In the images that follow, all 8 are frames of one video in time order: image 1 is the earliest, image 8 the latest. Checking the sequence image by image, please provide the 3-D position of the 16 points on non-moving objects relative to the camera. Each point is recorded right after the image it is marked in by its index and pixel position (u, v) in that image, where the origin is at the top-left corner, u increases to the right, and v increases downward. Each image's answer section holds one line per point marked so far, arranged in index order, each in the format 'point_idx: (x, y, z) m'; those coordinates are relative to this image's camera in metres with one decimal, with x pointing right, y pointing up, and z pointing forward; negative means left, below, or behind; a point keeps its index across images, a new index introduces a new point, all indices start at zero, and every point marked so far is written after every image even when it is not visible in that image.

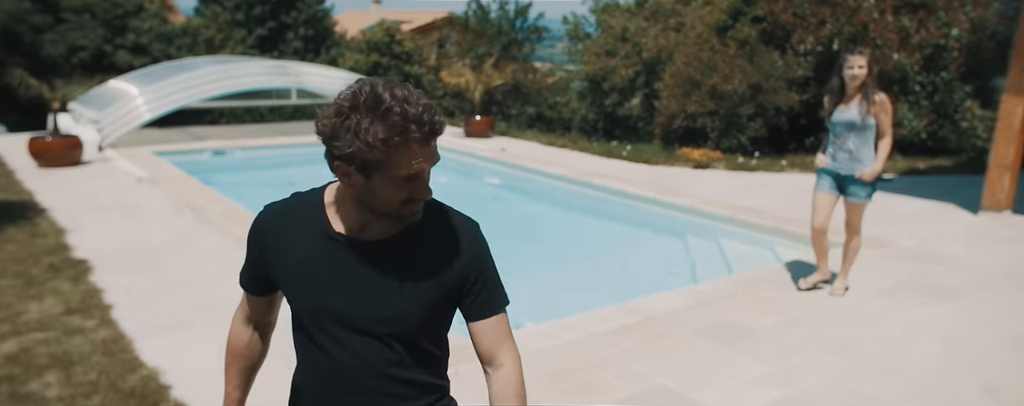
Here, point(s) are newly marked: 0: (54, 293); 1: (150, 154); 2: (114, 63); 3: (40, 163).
0: (-3.7, -0.7, +5.3) m
1: (-6.4, +0.9, +11.5) m
2: (-10.3, +3.7, +17.0) m
3: (-7.2, +0.6, +10.0) m
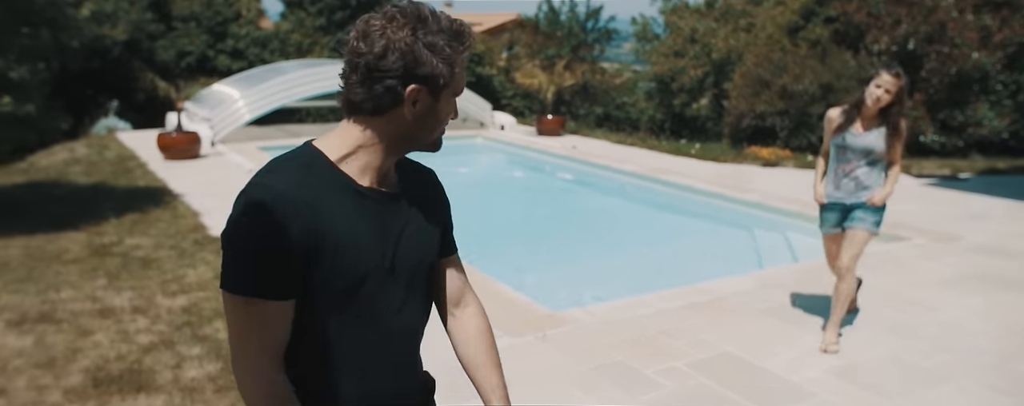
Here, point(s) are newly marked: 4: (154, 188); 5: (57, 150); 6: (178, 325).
0: (-3.0, -0.6, +6.2) m
1: (-5.0, +1.1, +12.7) m
2: (-8.4, +3.9, +18.5) m
3: (-6.0, +0.8, +11.2) m
4: (-4.9, +0.2, +9.1) m
5: (-8.0, +0.9, +11.3) m
6: (-2.4, -0.9, +4.8) m
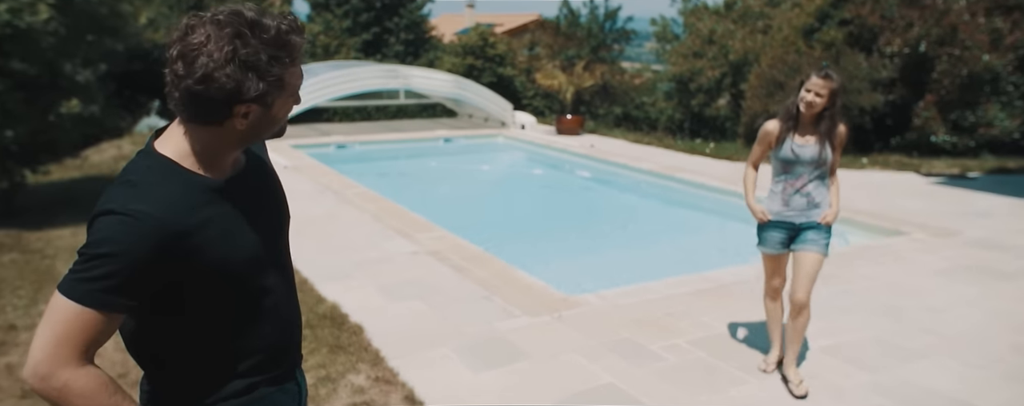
0: (-2.8, -0.5, +6.9) m
1: (-4.6, +1.2, +13.4) m
2: (-7.8, +4.0, +19.3) m
3: (-5.6, +0.9, +11.9) m
4: (-4.6, +0.3, +9.8) m
5: (-7.6, +1.0, +12.1) m
6: (-2.3, -0.8, +5.4) m
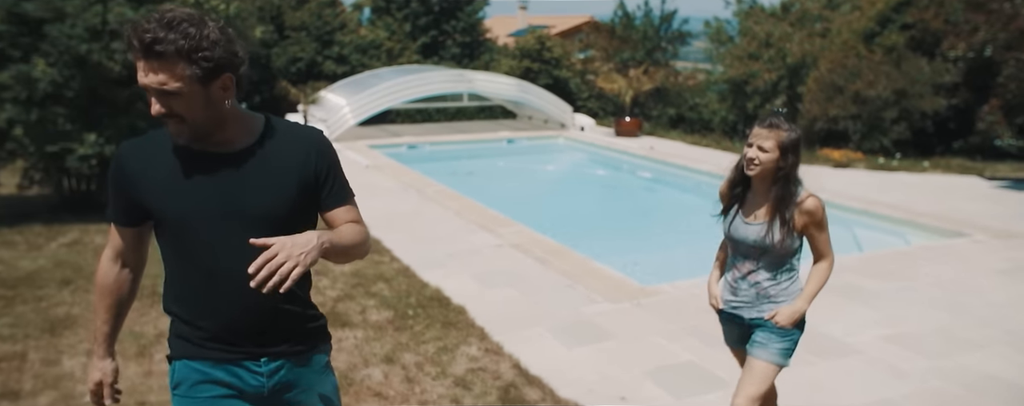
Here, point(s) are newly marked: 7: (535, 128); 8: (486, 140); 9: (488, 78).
0: (-1.9, -0.4, +7.7) m
1: (-3.2, +1.2, +14.3) m
2: (-6.0, +4.2, +20.4) m
3: (-4.3, +1.0, +12.9) m
4: (-3.5, +0.4, +10.7) m
5: (-6.3, +1.2, +13.2) m
6: (-1.5, -0.8, +6.1) m
7: (+0.7, +2.2, +18.7) m
8: (-0.6, +1.6, +16.5) m
9: (-0.6, +3.3, +17.0) m
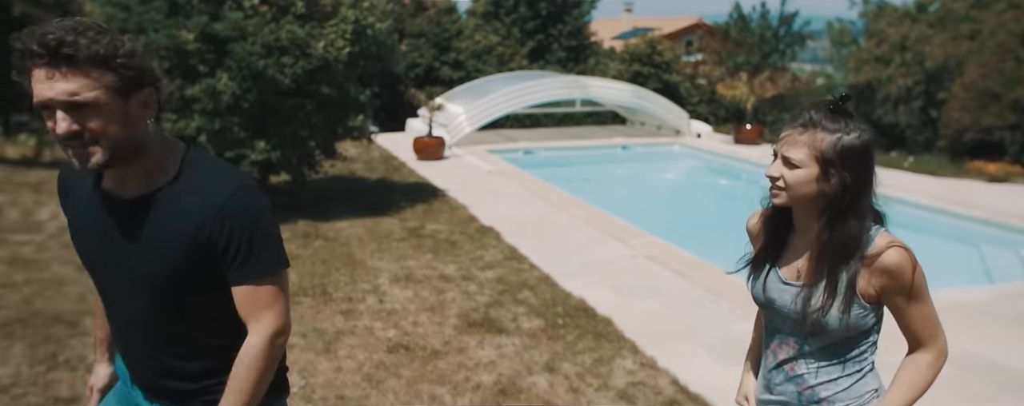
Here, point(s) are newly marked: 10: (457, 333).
0: (-0.3, -0.5, +7.9) m
1: (-0.6, +1.2, +14.6) m
2: (-2.4, +4.1, +21.1) m
3: (-1.9, +1.0, +13.5) m
4: (-1.5, +0.3, +11.1) m
5: (-3.8, +1.2, +14.0) m
6: (-0.1, -0.9, +6.3) m
7: (+3.9, +2.0, +18.4) m
8: (+2.3, +1.4, +16.4) m
9: (+2.4, +3.1, +16.9) m
10: (-0.4, -1.0, +5.2) m
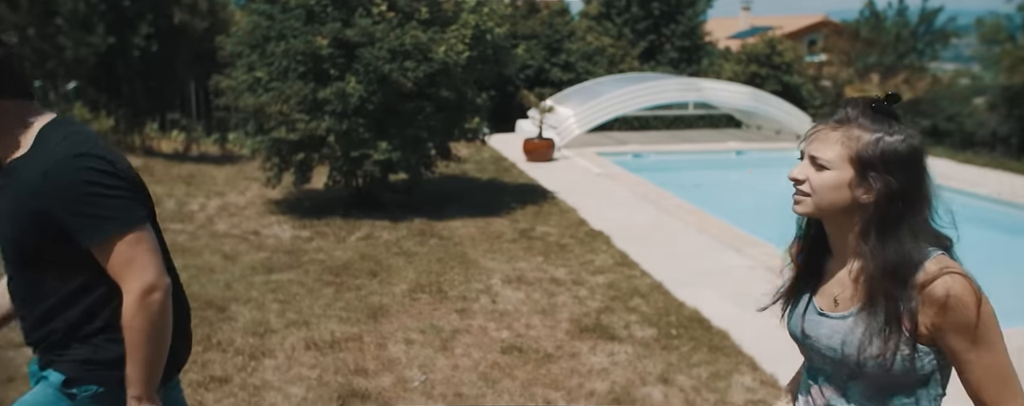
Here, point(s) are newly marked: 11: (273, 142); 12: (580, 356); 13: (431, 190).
0: (+1.1, -0.6, +7.8) m
1: (+1.8, +1.1, +14.6) m
2: (+1.2, +4.1, +21.2) m
3: (+0.4, +0.9, +13.6) m
4: (+0.4, +0.3, +11.2) m
5: (-1.4, +1.2, +14.4) m
6: (+1.0, -0.9, +6.3) m
7: (+6.9, +1.8, +17.6) m
8: (+5.0, +1.3, +15.9) m
9: (+5.2, +3.0, +16.3) m
10: (+0.5, -1.1, +5.2) m
11: (-2.8, +0.7, +7.7) m
12: (+0.5, -1.1, +4.8) m
13: (-1.3, +0.2, +10.3) m
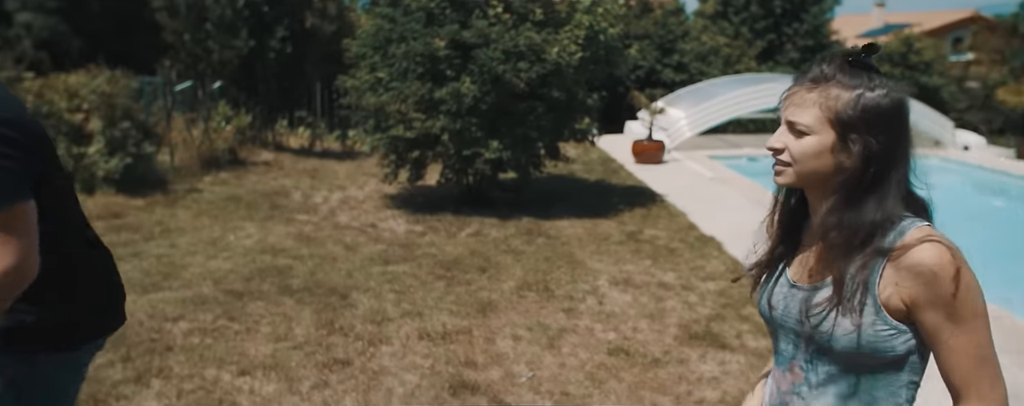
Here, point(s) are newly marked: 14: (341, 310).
0: (+2.3, -0.6, +7.6) m
1: (+4.2, +1.0, +14.1) m
2: (+4.7, +4.0, +20.7) m
3: (+2.6, +0.9, +13.4) m
4: (+2.3, +0.2, +11.0) m
5: (+1.0, +1.2, +14.5) m
6: (+2.0, -0.9, +6.0) m
7: (+9.7, +1.5, +16.3) m
8: (+7.5, +1.1, +14.9) m
9: (+7.9, +2.7, +15.3) m
10: (+1.3, -1.1, +5.1) m
11: (-1.5, +0.8, +8.1) m
12: (+1.3, -1.2, +4.7) m
13: (+0.4, +0.2, +10.4) m
14: (-1.4, -0.9, +5.3) m
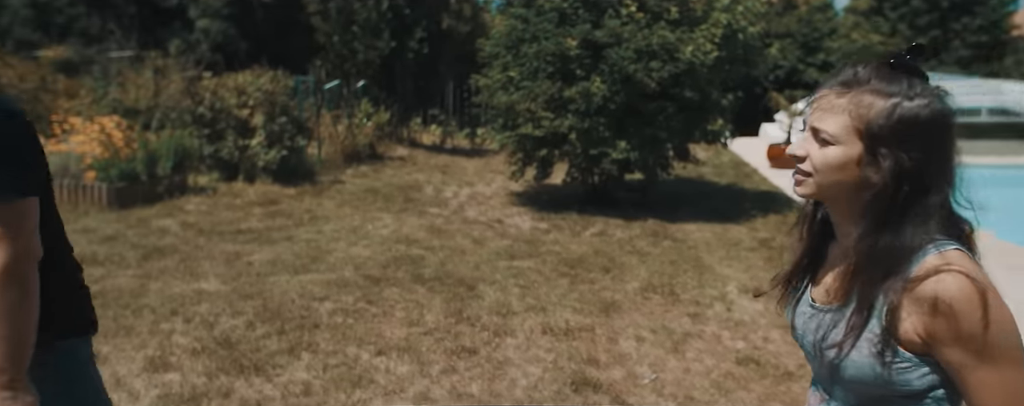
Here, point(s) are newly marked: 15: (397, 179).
0: (+3.7, -0.7, +7.1) m
1: (+6.8, +0.8, +13.1) m
2: (+8.7, +3.8, +19.5) m
3: (+5.1, +0.8, +12.7) m
4: (+4.3, +0.1, +10.5) m
5: (+3.7, +1.1, +14.1) m
6: (+3.1, -1.0, +5.6) m
7: (+12.6, +1.1, +14.3) m
8: (+10.2, +0.8, +13.3) m
9: (+10.7, +2.4, +13.7) m
10: (+2.2, -1.1, +4.8) m
11: (+0.1, +0.8, +8.3) m
12: (+2.1, -1.2, +4.5) m
13: (+2.4, +0.2, +10.2) m
14: (-0.4, -0.8, +5.6) m
15: (-1.8, +0.4, +10.4) m
